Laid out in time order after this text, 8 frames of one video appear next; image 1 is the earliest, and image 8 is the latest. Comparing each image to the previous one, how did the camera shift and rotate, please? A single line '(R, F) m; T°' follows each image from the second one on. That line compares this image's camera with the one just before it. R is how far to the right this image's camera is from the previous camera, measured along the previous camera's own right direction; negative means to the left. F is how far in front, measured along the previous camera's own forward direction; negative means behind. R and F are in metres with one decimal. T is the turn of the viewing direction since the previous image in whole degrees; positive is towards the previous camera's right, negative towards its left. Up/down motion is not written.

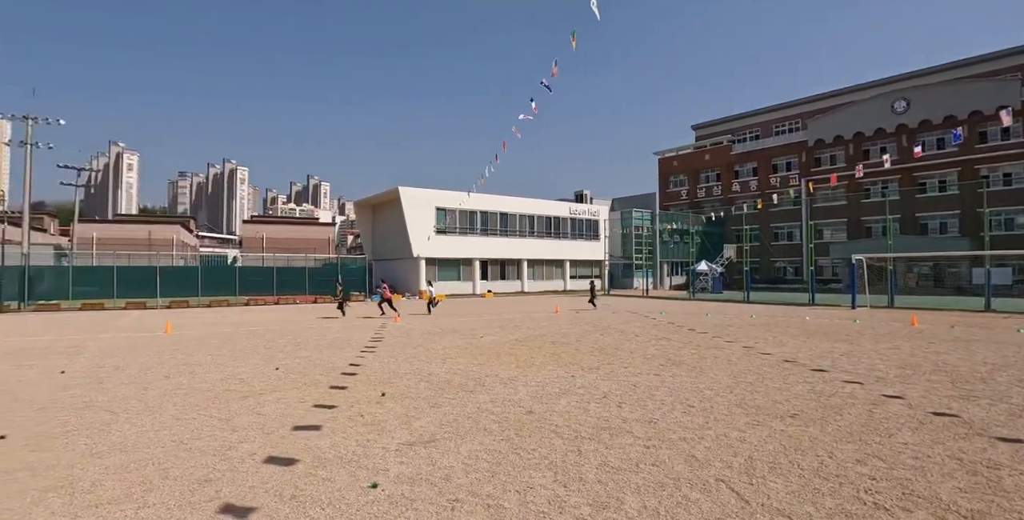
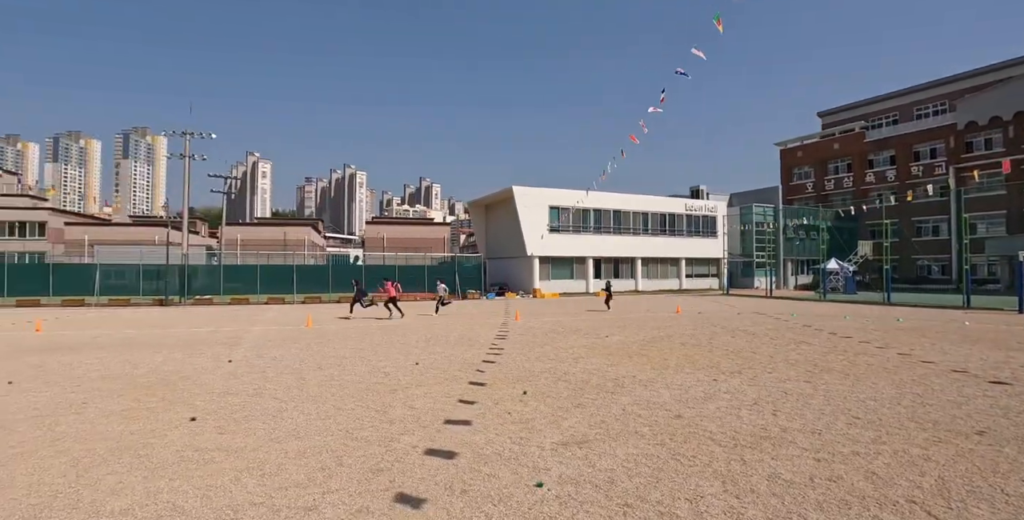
(-1.2, +0.1) m; -8°
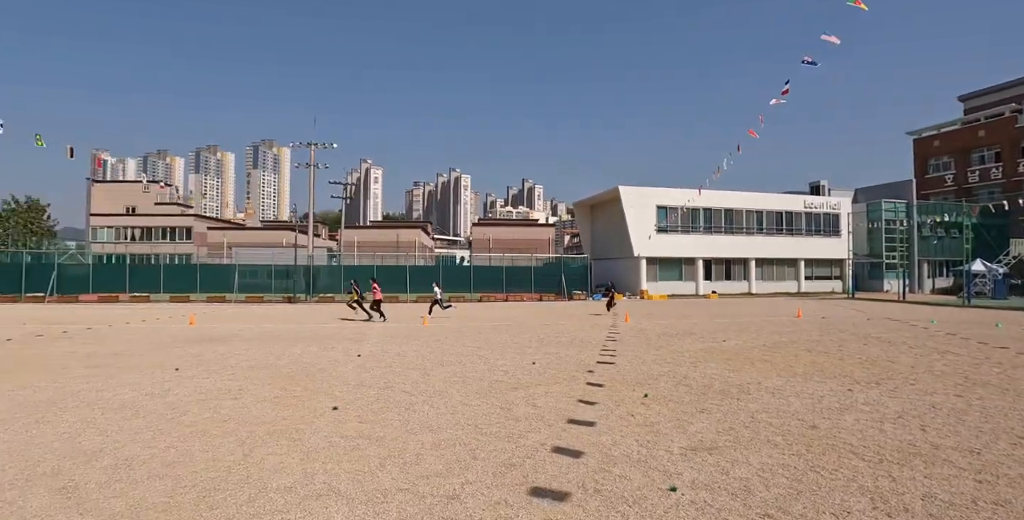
(-0.7, -0.1) m; -8°
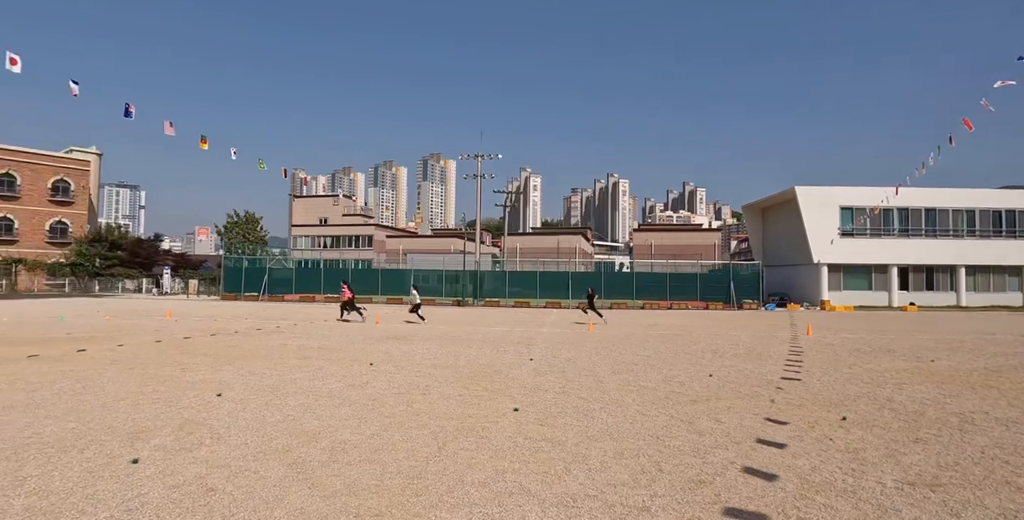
(-0.8, -0.2) m; -13°
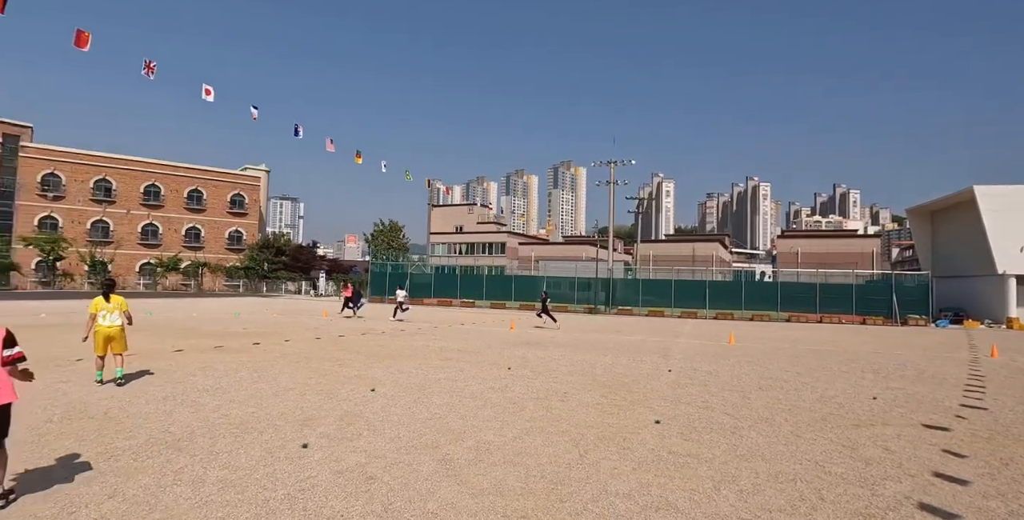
(-0.6, -0.2) m; -11°
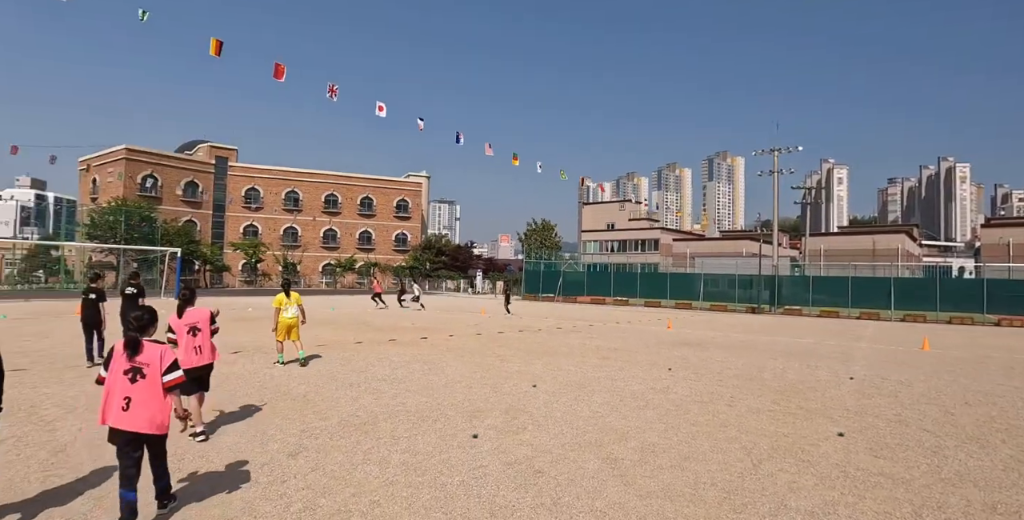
(-0.5, -0.1) m; -14°
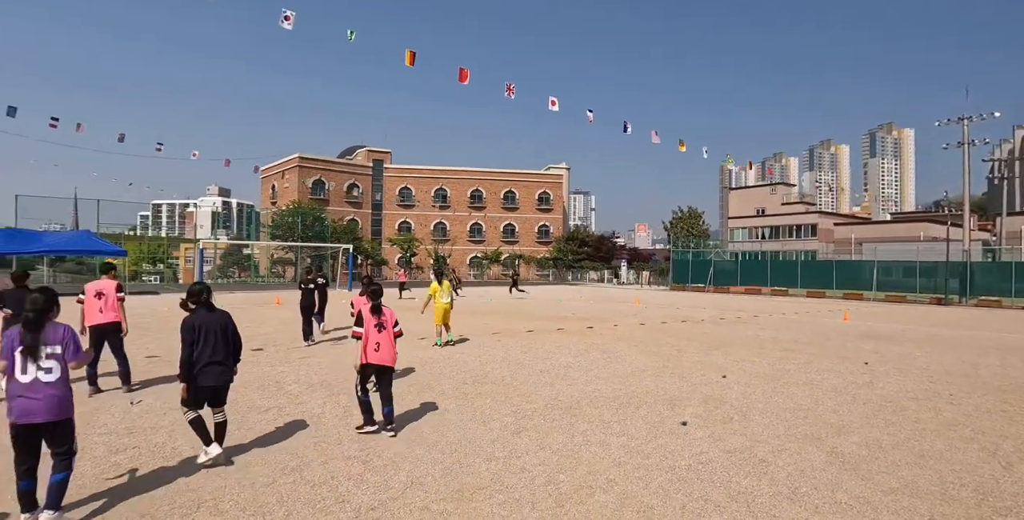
(-1.4, -0.3) m; -11°
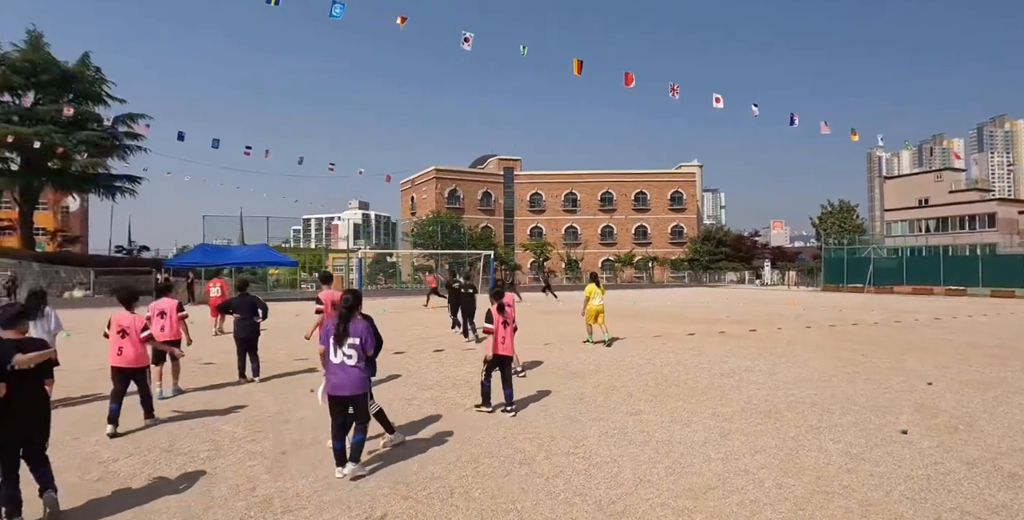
(-1.5, -0.4) m; -10°
